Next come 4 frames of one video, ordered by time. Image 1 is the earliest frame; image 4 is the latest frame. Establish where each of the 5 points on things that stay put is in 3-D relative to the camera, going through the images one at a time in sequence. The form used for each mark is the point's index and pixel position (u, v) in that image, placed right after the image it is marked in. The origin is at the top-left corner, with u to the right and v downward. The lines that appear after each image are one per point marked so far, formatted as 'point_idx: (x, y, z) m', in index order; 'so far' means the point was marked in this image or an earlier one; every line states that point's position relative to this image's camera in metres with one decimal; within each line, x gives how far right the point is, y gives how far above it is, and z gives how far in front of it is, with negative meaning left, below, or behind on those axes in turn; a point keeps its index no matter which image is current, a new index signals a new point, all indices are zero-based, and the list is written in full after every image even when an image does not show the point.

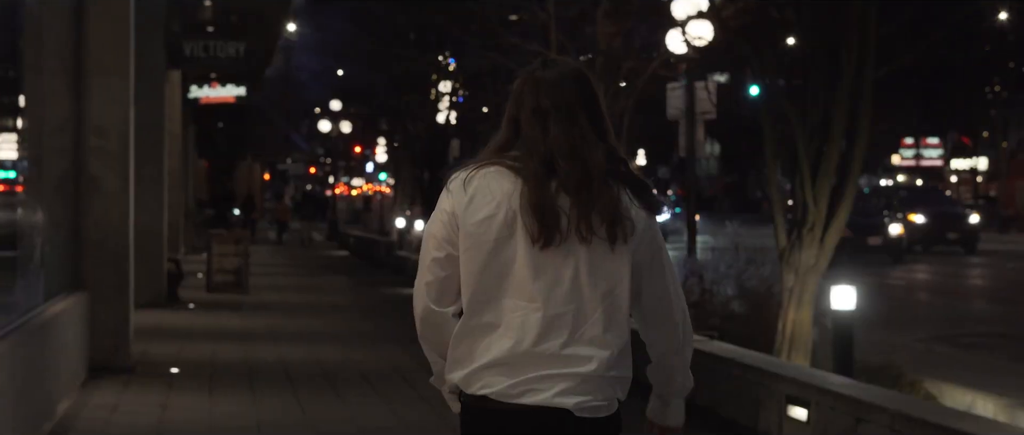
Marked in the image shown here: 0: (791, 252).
0: (+2.5, -0.3, +12.5) m
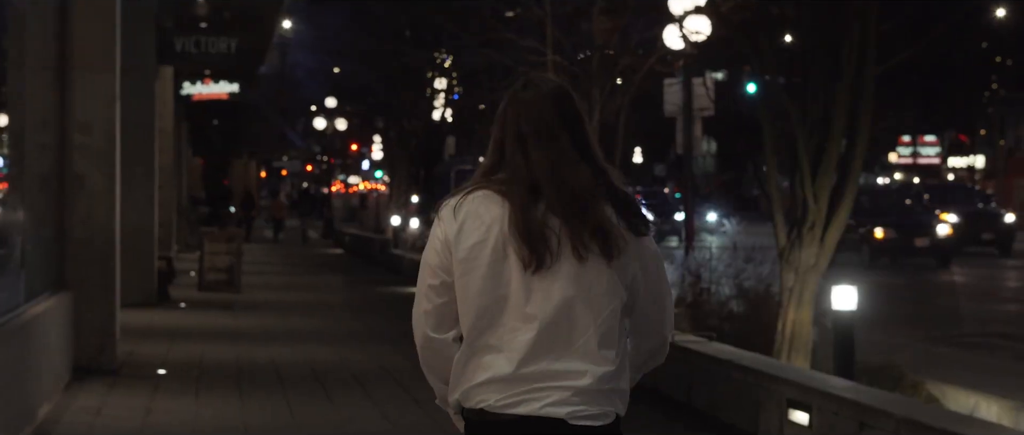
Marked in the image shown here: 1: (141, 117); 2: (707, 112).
0: (+2.5, -0.3, +12.3) m
1: (-5.2, +1.4, +19.2) m
2: (+2.5, +1.4, +17.8) m
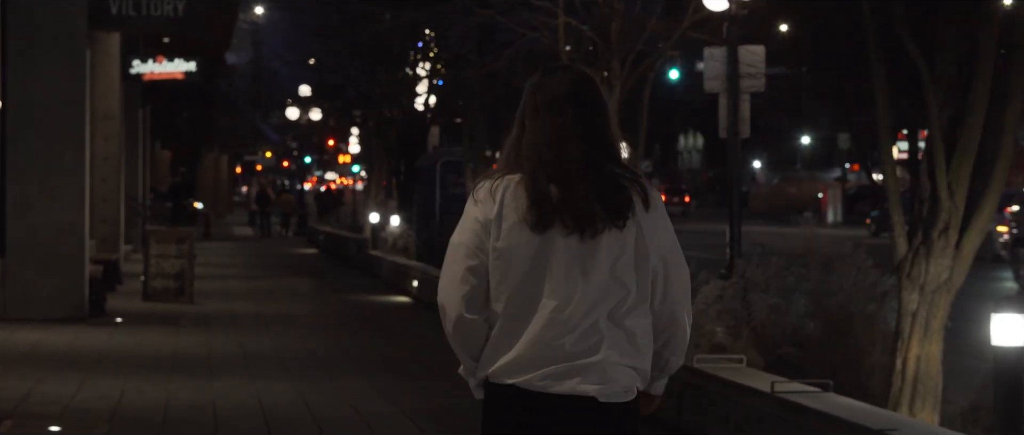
0: (+2.6, -0.3, +9.1) m
1: (-5.1, +1.4, +15.9) m
2: (+2.6, +1.4, +14.6) m
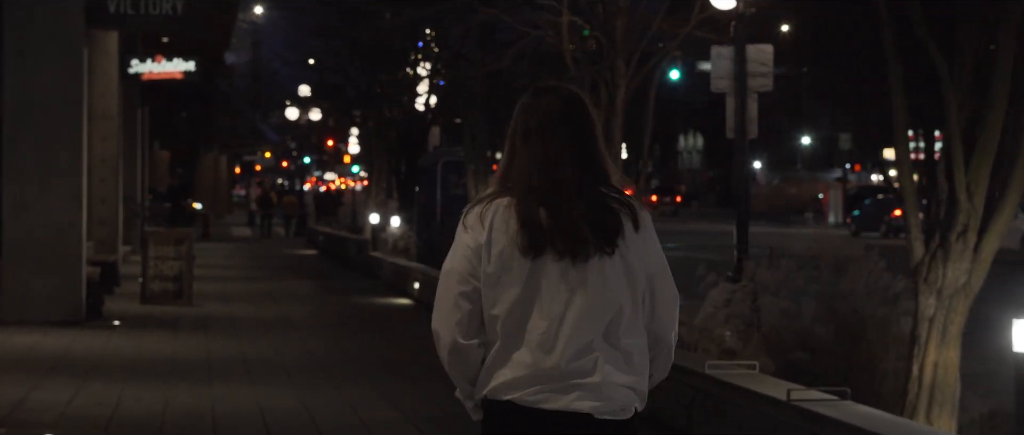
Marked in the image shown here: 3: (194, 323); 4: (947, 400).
0: (+2.7, -0.3, +8.9) m
1: (-5.1, +1.4, +15.7) m
2: (+2.6, +1.4, +14.4) m
3: (-3.9, -1.3, +16.9) m
4: (+2.7, -1.1, +8.7) m
